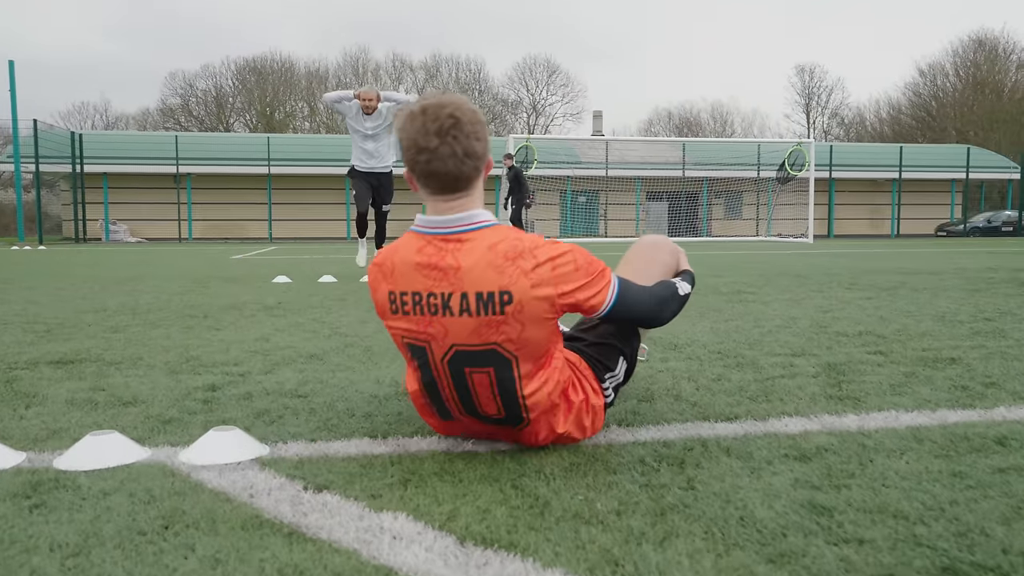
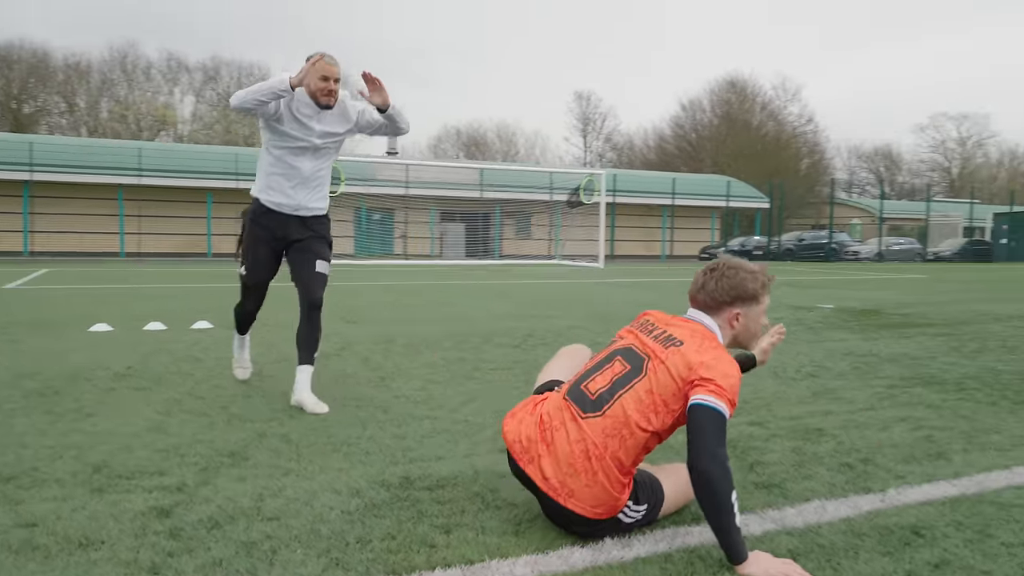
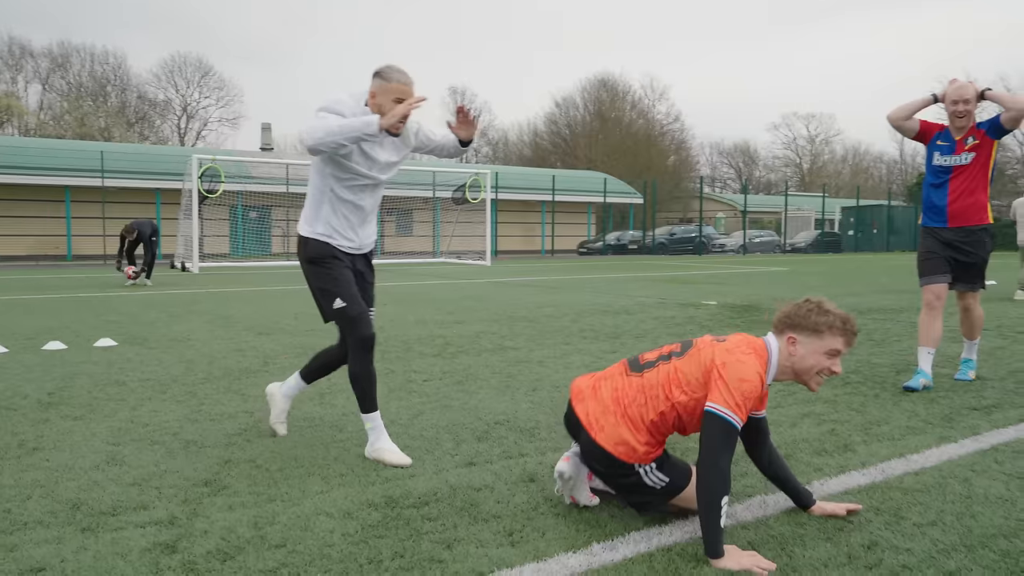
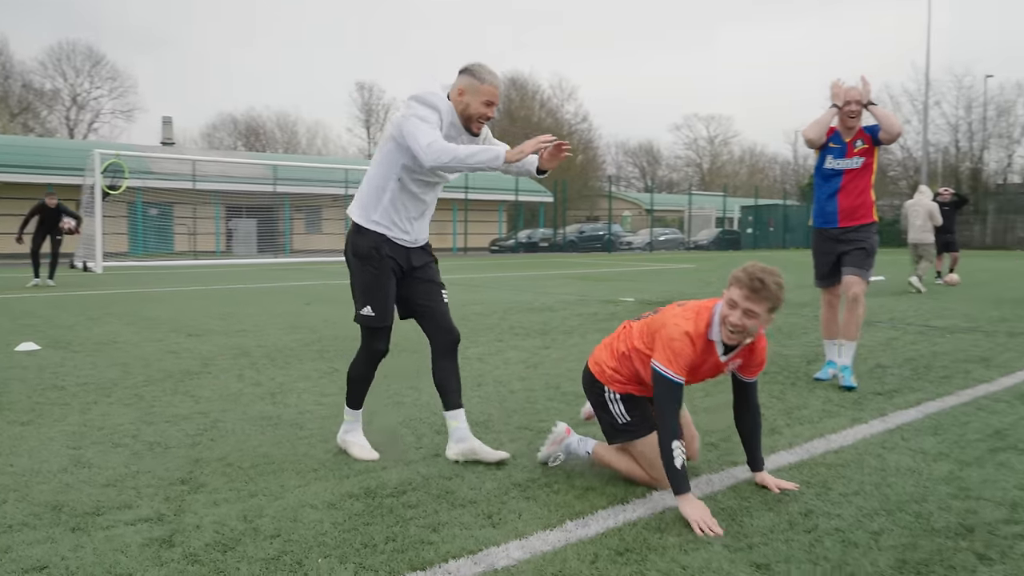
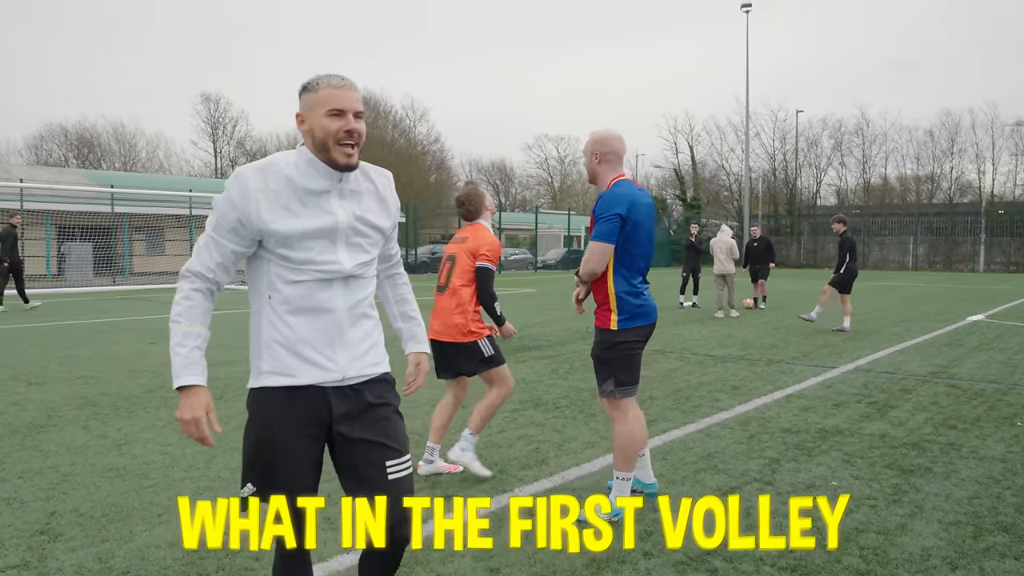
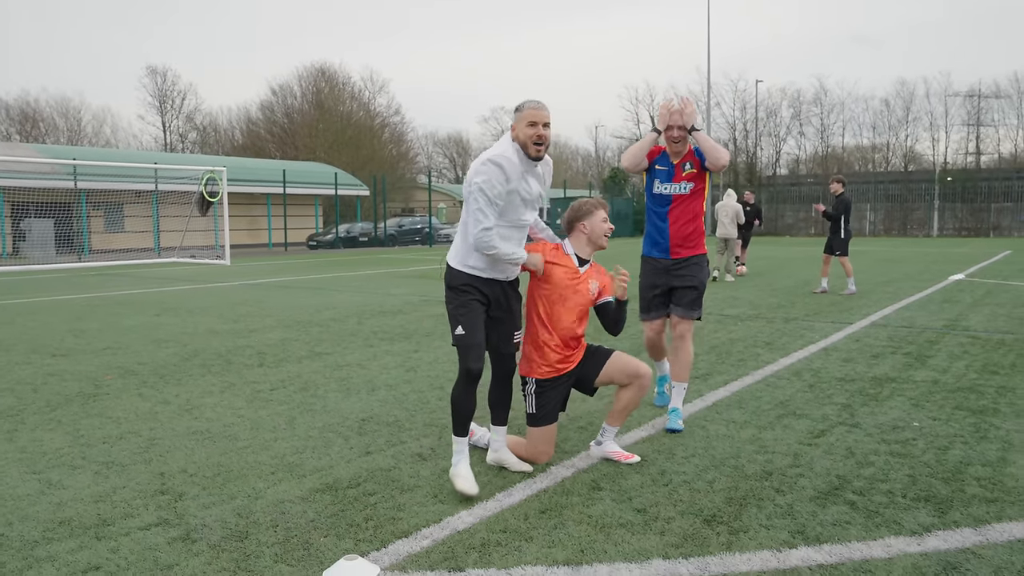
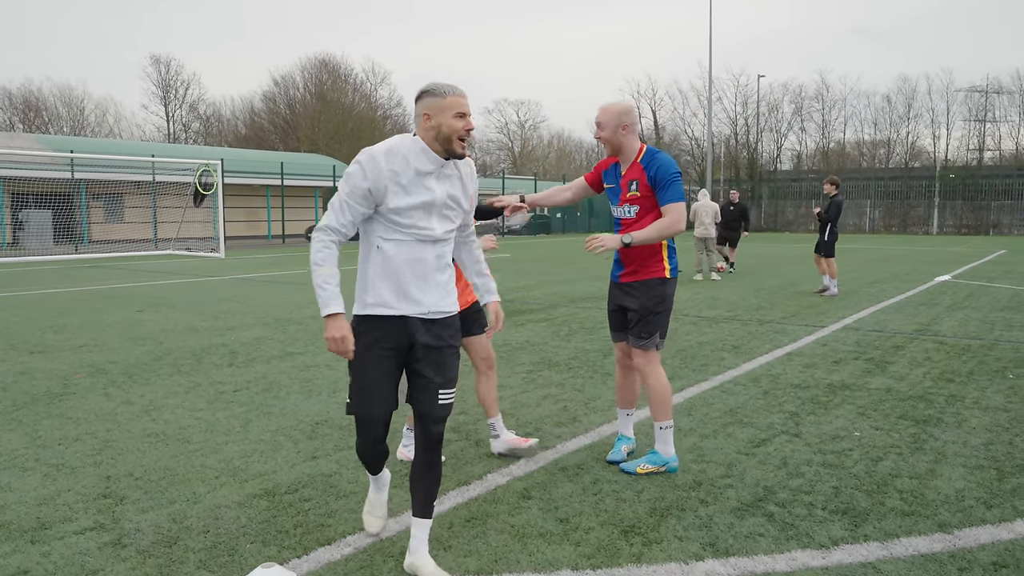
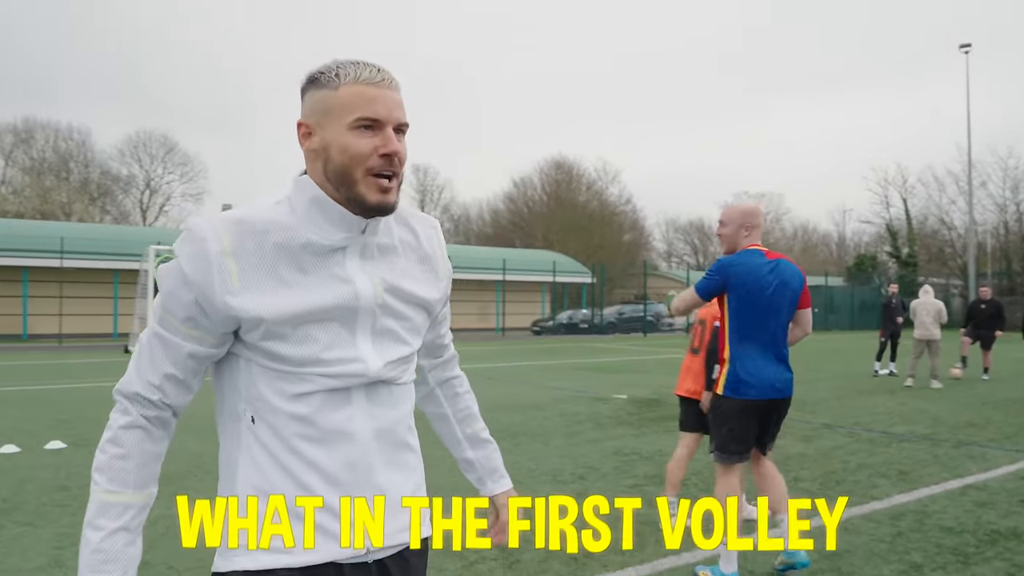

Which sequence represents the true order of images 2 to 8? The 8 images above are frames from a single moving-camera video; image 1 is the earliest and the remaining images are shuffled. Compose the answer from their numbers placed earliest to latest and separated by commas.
2, 3, 4, 6, 7, 5, 8
